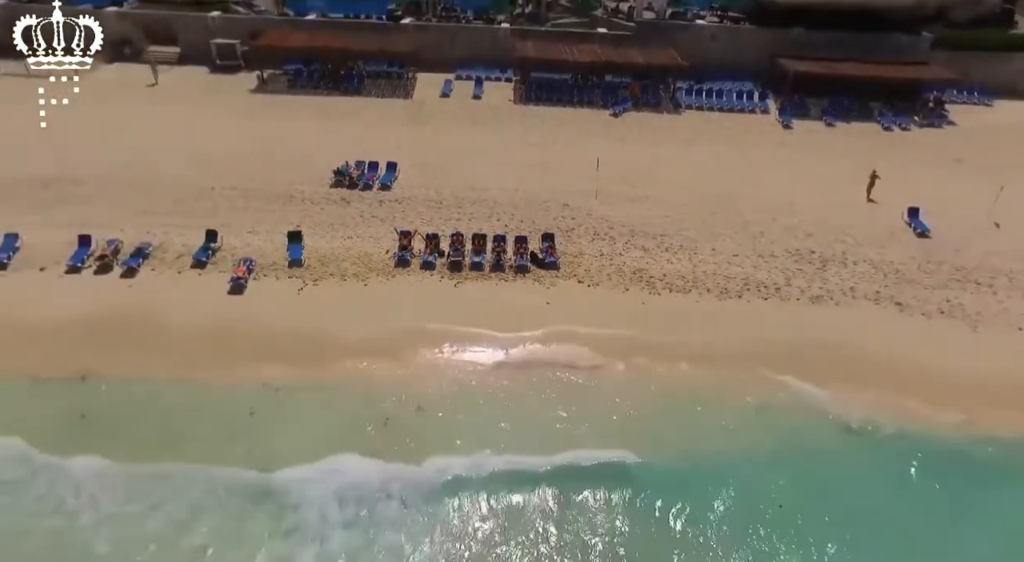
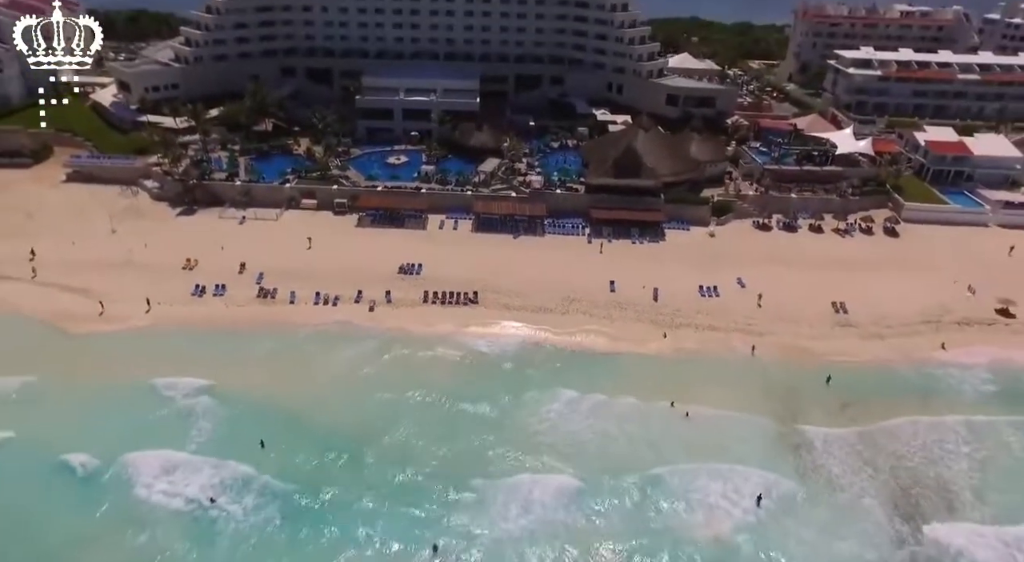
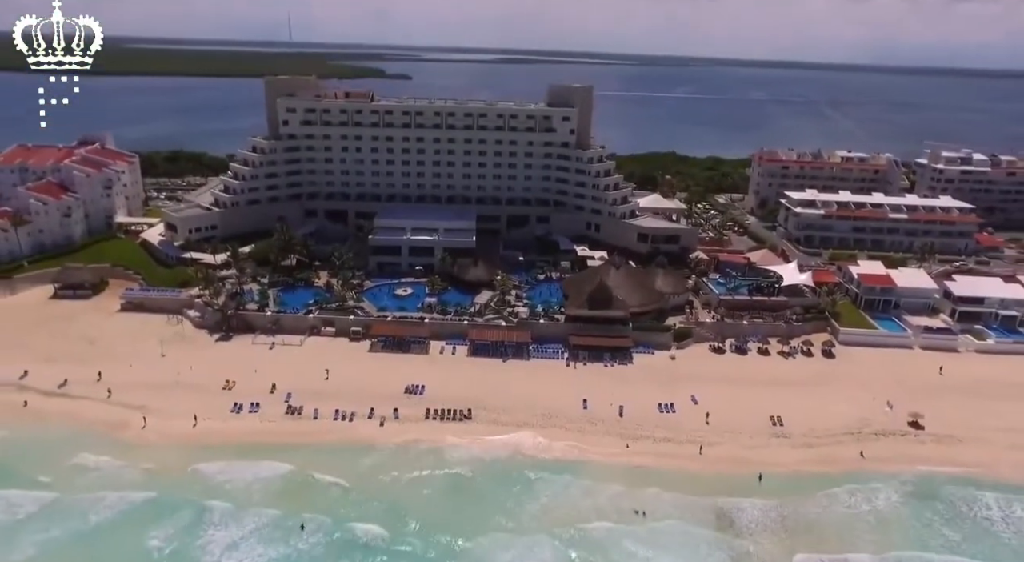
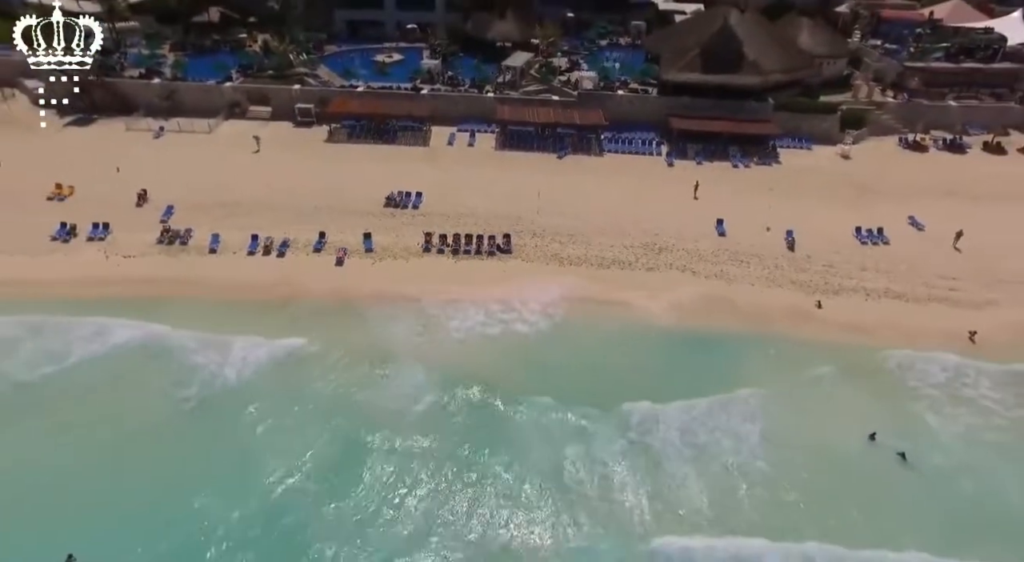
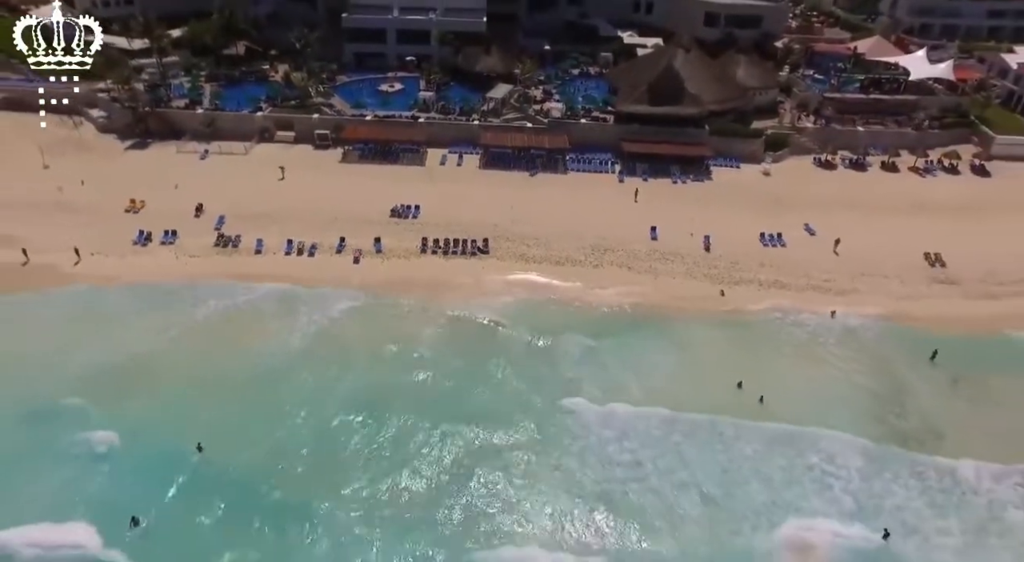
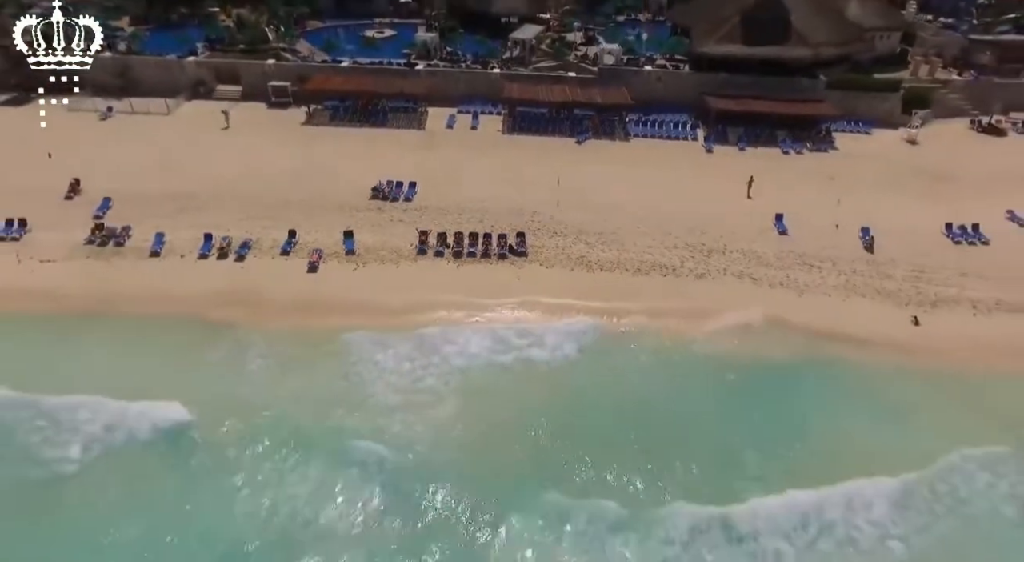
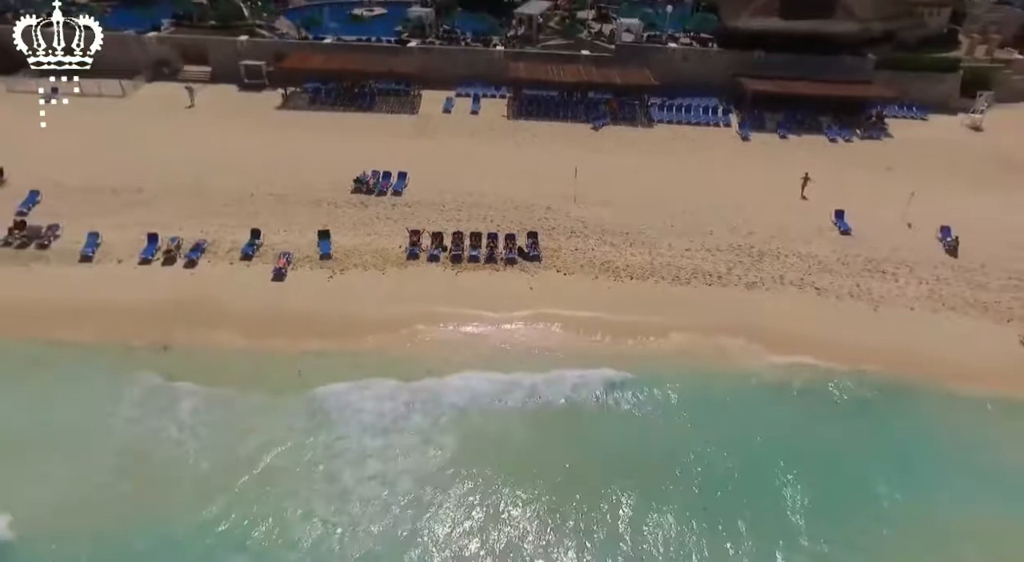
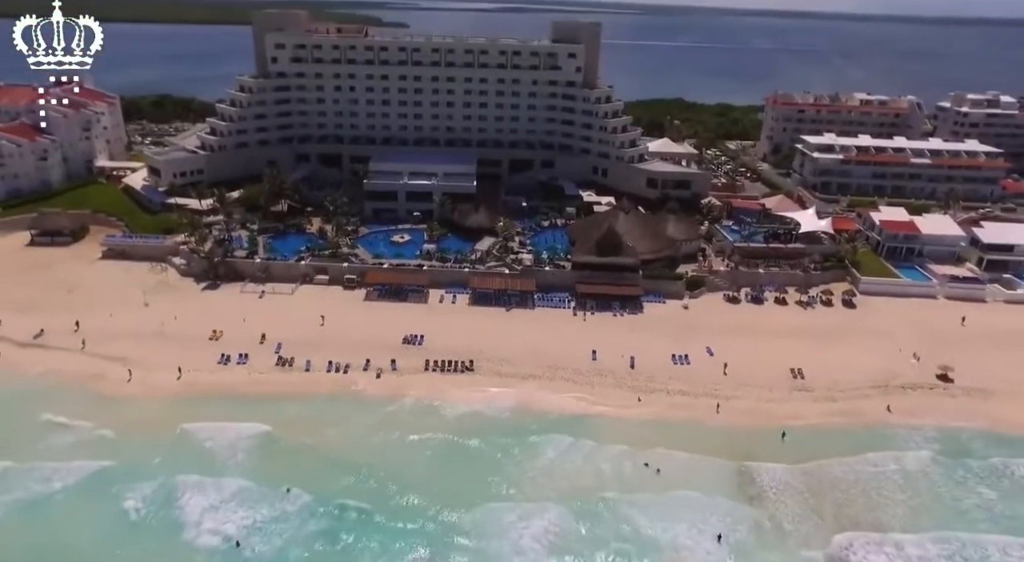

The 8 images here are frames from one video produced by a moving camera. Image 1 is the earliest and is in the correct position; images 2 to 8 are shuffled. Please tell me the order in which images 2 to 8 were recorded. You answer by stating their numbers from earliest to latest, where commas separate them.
7, 6, 4, 5, 2, 8, 3
